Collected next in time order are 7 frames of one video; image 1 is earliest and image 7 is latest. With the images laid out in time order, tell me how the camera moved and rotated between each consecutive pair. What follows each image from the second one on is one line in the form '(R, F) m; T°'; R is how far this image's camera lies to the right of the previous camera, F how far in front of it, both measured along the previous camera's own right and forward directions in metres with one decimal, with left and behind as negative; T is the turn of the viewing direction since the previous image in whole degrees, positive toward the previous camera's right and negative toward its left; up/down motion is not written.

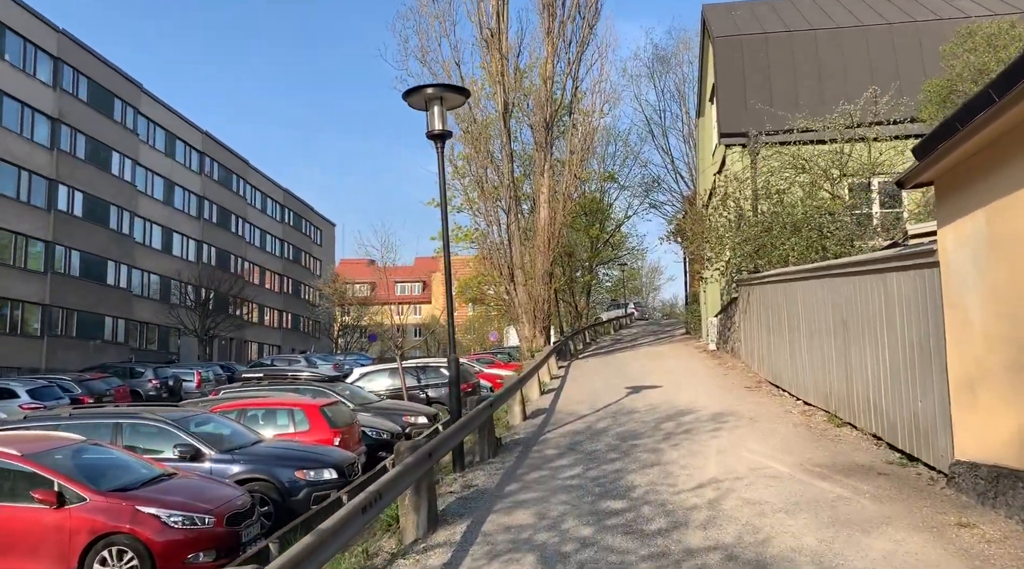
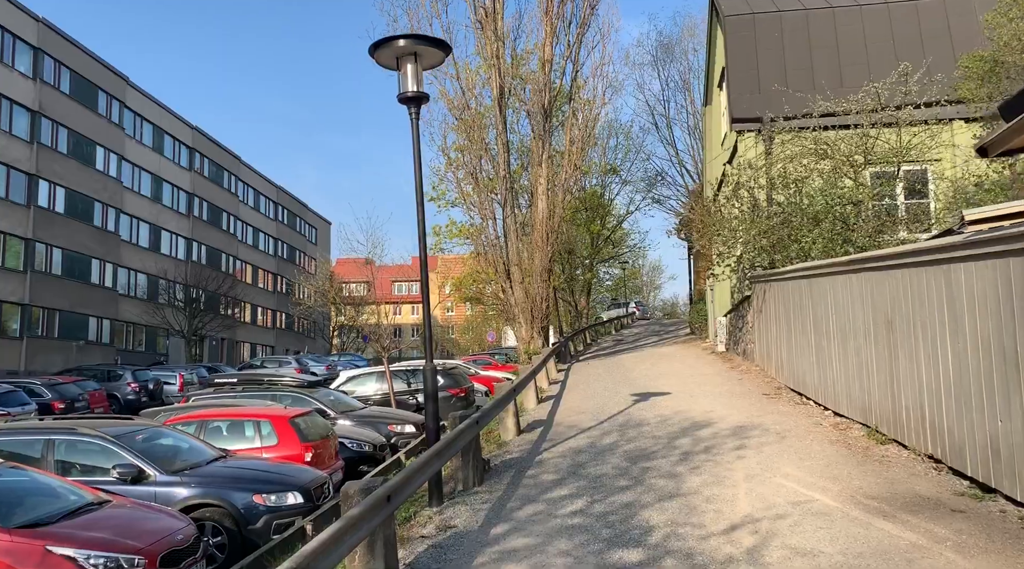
(+0.1, +1.3) m; 0°
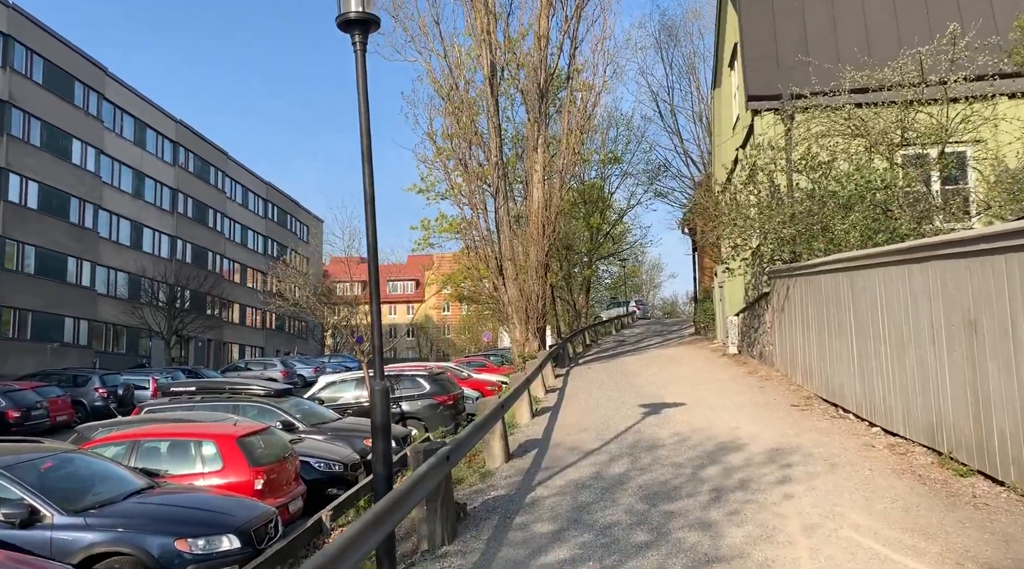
(+0.1, +1.7) m; 0°
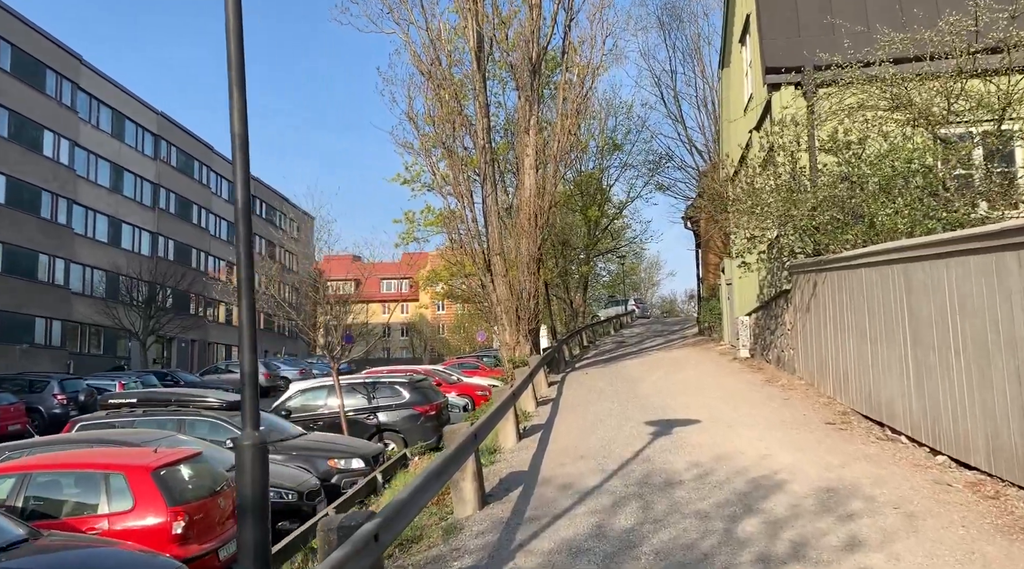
(+0.2, +1.8) m; 0°
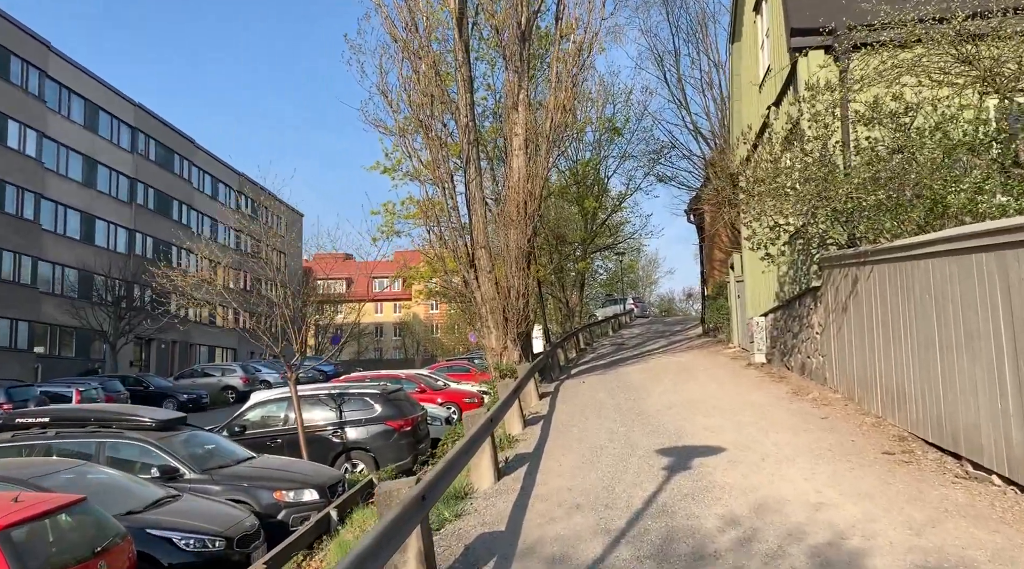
(+0.2, +1.9) m; 0°
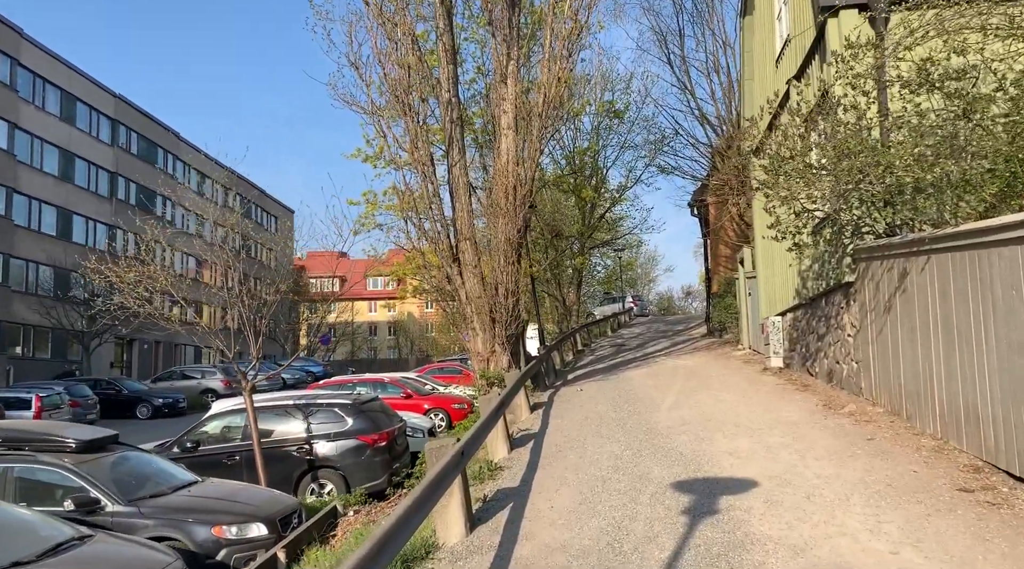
(+0.1, +1.6) m; 0°
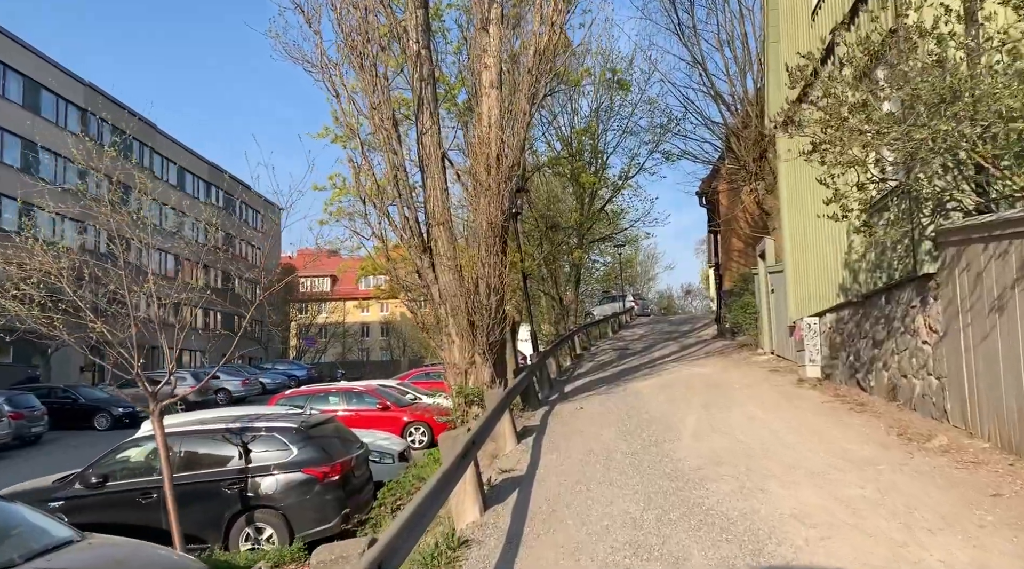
(+0.2, +2.4) m; 0°
